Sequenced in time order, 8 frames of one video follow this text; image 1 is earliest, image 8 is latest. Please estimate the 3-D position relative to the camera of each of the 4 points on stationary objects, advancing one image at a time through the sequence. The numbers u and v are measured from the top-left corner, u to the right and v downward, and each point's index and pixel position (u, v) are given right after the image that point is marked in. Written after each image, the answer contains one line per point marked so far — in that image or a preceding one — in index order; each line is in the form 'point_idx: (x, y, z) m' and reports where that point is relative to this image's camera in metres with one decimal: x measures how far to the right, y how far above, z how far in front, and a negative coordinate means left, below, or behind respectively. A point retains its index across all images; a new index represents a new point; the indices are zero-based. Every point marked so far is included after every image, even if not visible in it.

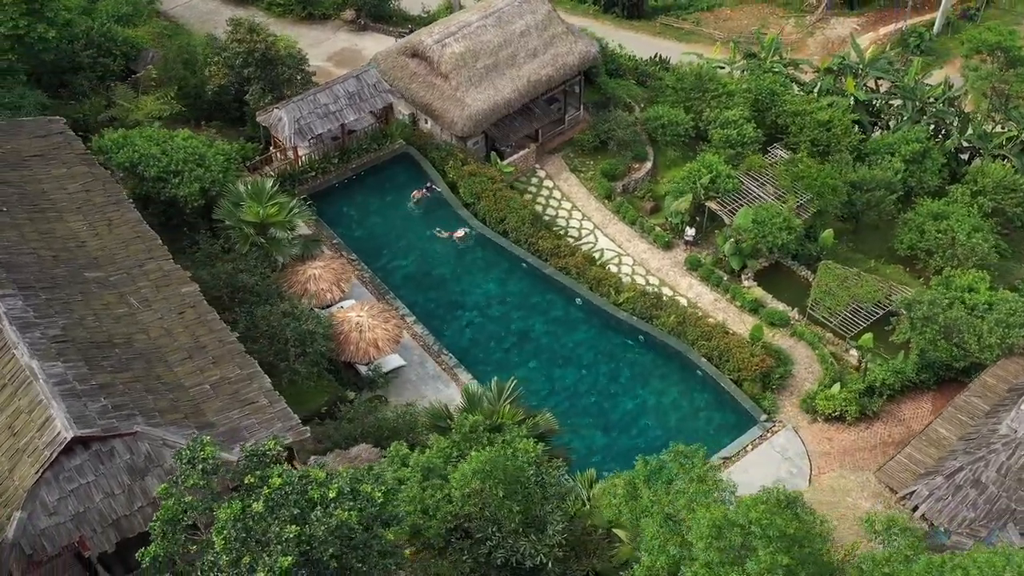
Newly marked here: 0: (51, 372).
0: (-7.4, -1.4, +18.3) m
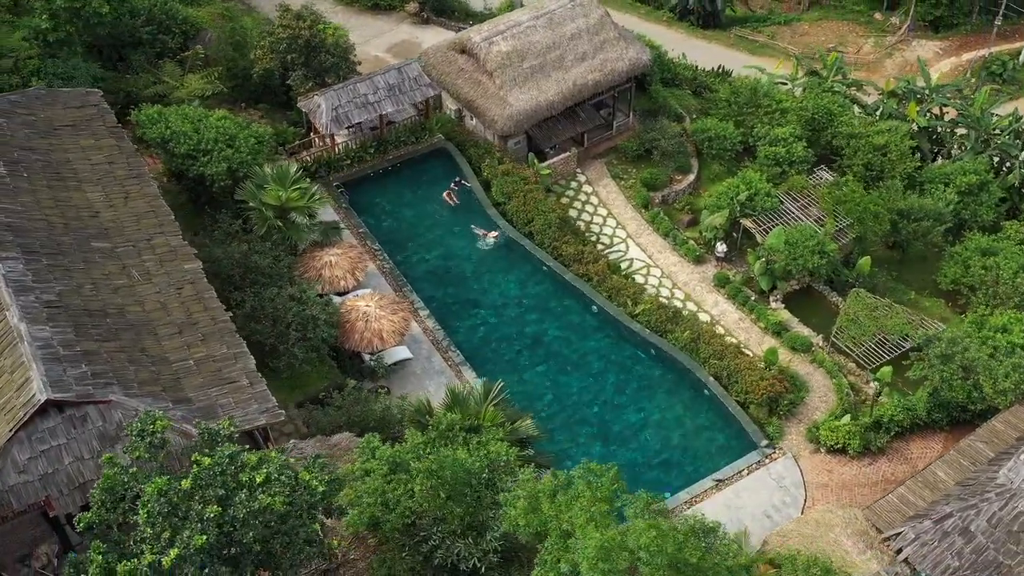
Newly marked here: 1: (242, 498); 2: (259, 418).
0: (-7.9, -0.8, +18.9) m
1: (-3.5, -2.7, +14.4) m
2: (-4.4, -2.3, +19.5) m
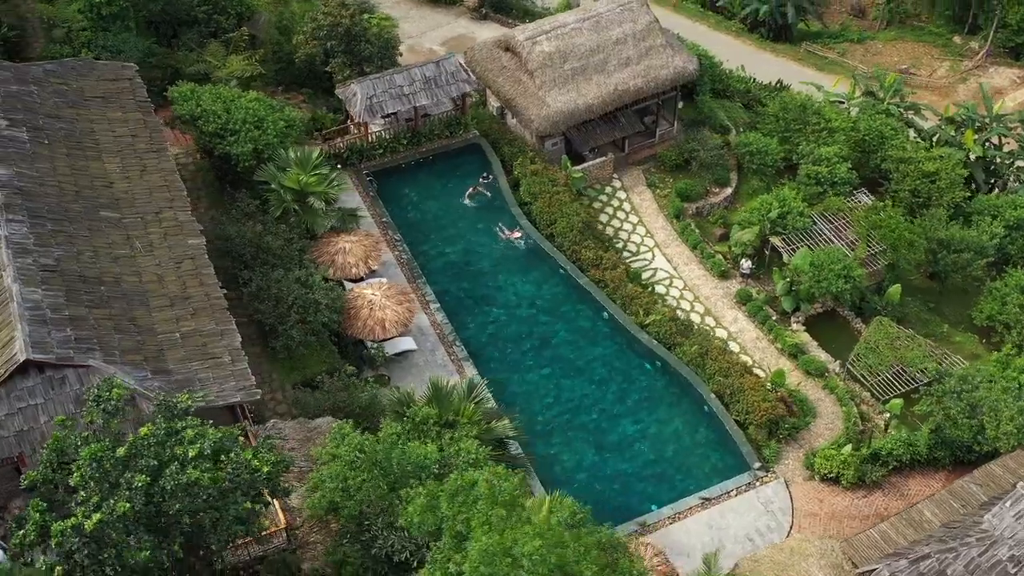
0: (-8.4, -0.2, +19.5) m
1: (-4.4, -2.4, +14.7) m
2: (-4.9, -1.9, +19.9) m
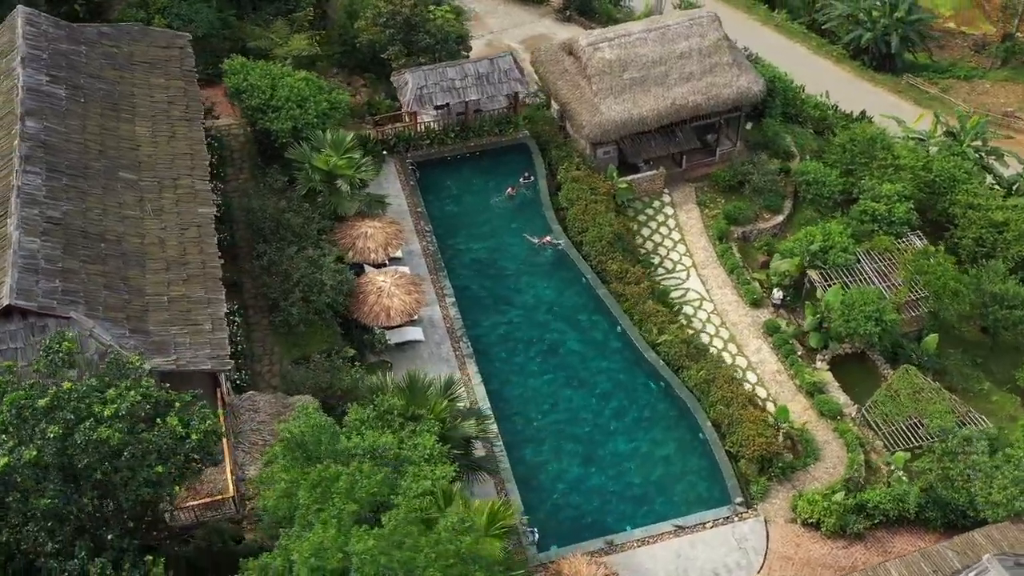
0: (-8.9, +0.8, +20.5) m
1: (-5.8, -1.9, +15.3) m
2: (-5.6, -1.4, +20.5) m
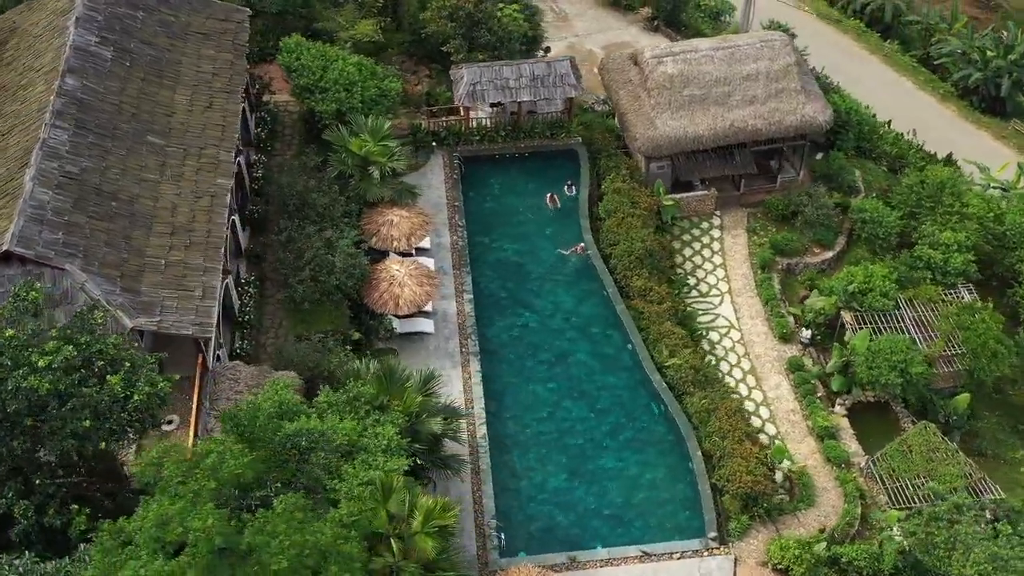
0: (-9.1, +1.7, +21.5) m
1: (-7.0, -1.2, +16.0) m
2: (-6.1, -0.7, +21.2) m
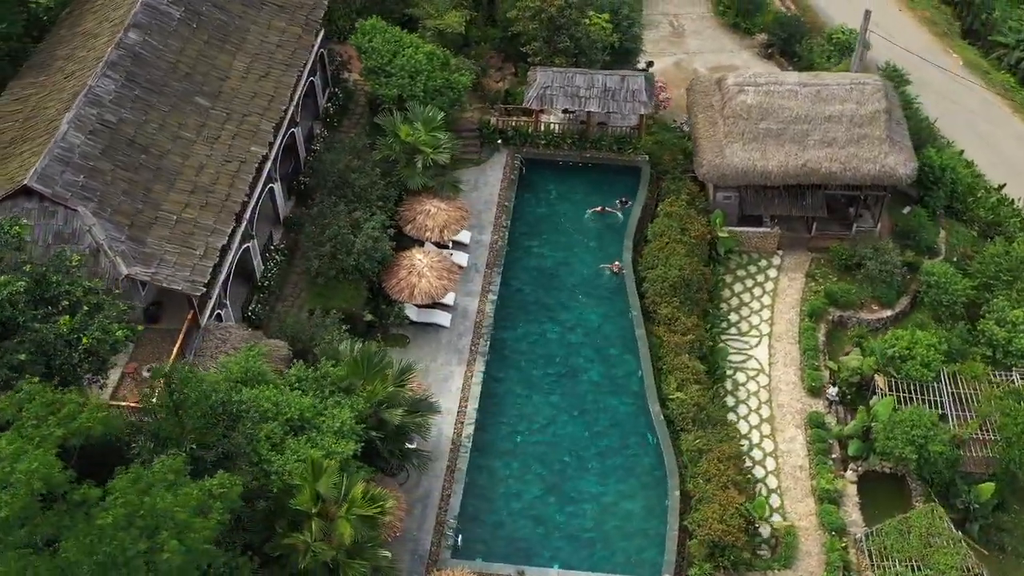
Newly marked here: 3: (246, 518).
0: (-9.0, +3.0, +22.9) m
1: (-8.2, -0.2, +17.2) m
2: (-6.6, +0.1, +22.1) m
3: (-4.5, -3.9, +19.3) m
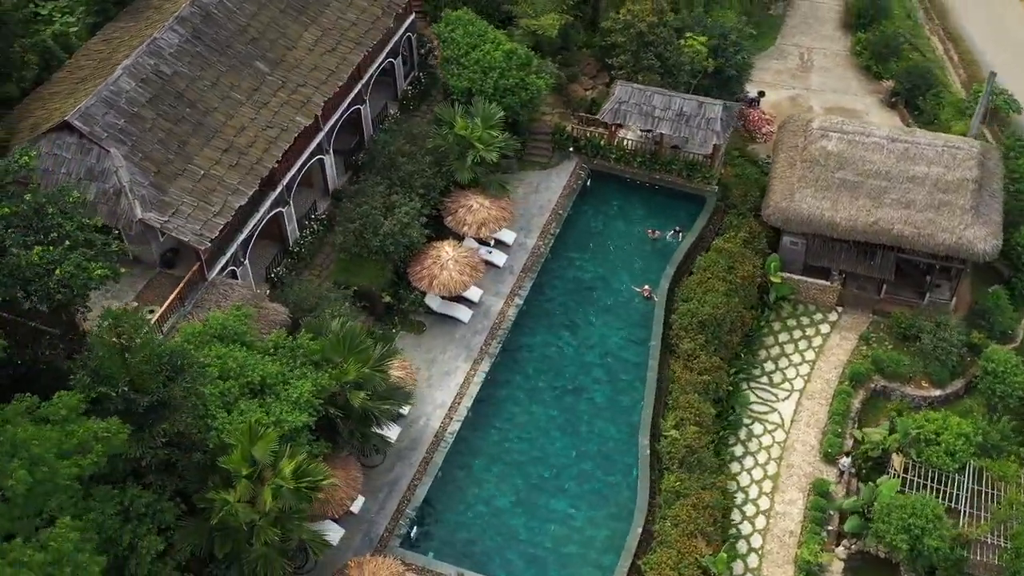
0: (-8.5, +4.4, +24.3) m
1: (-9.2, +1.2, +18.6) m
2: (-6.7, +1.1, +23.2) m
3: (-5.9, -3.2, +20.2) m
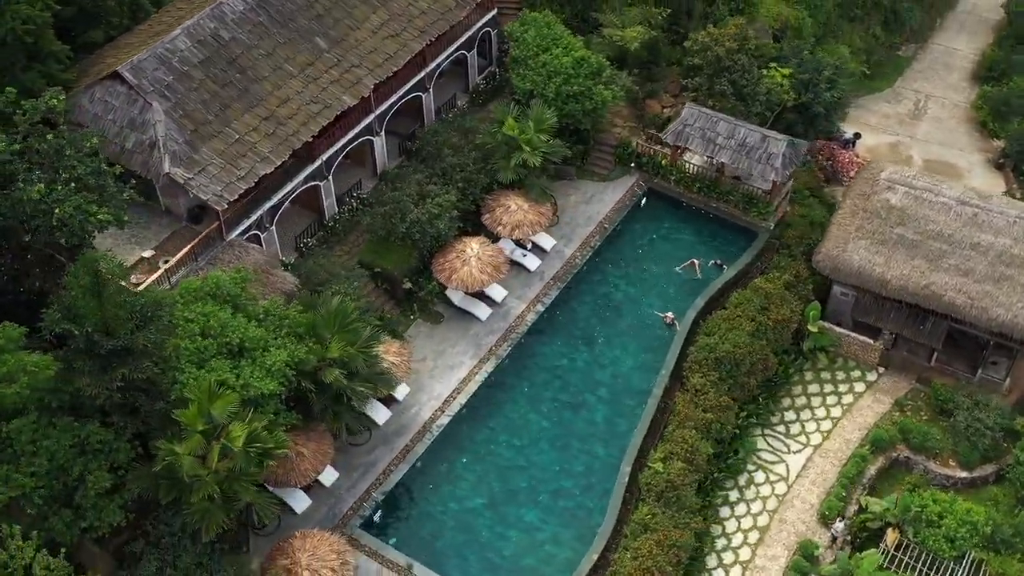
0: (-7.6, +5.6, +25.5) m
1: (-9.7, +2.5, +20.0) m
2: (-6.6, +2.0, +24.2) m
3: (-6.9, -2.3, +21.2) m
